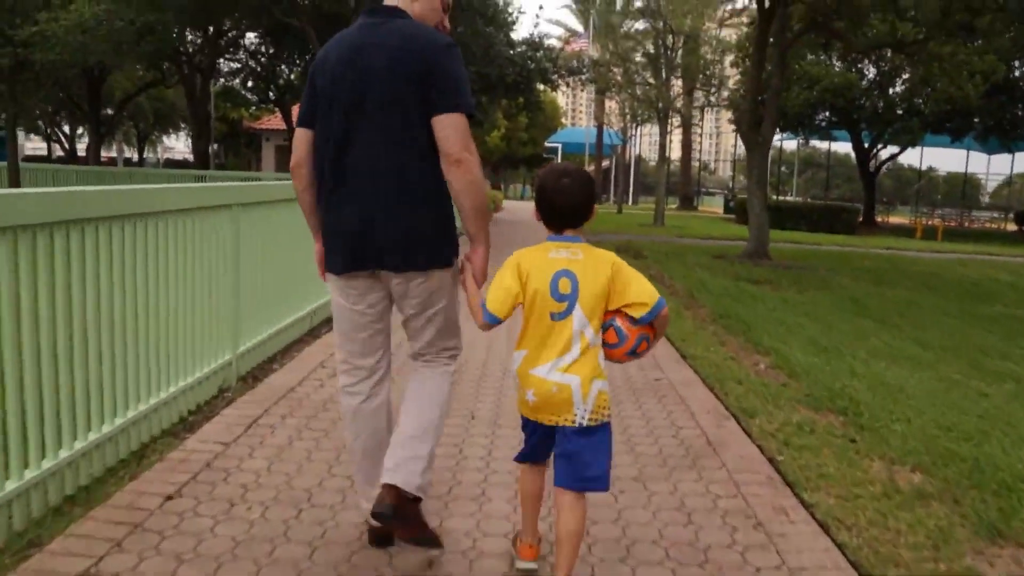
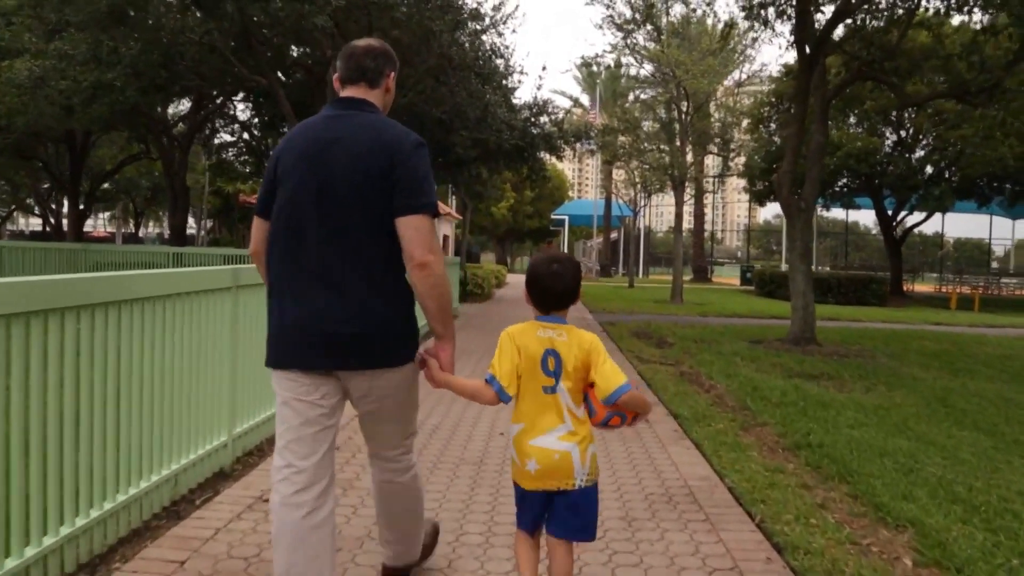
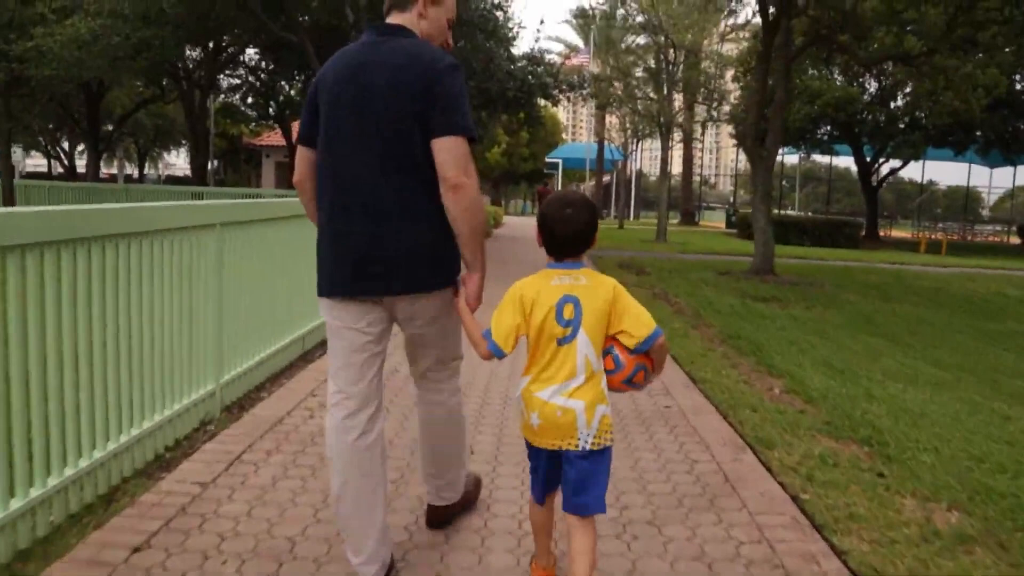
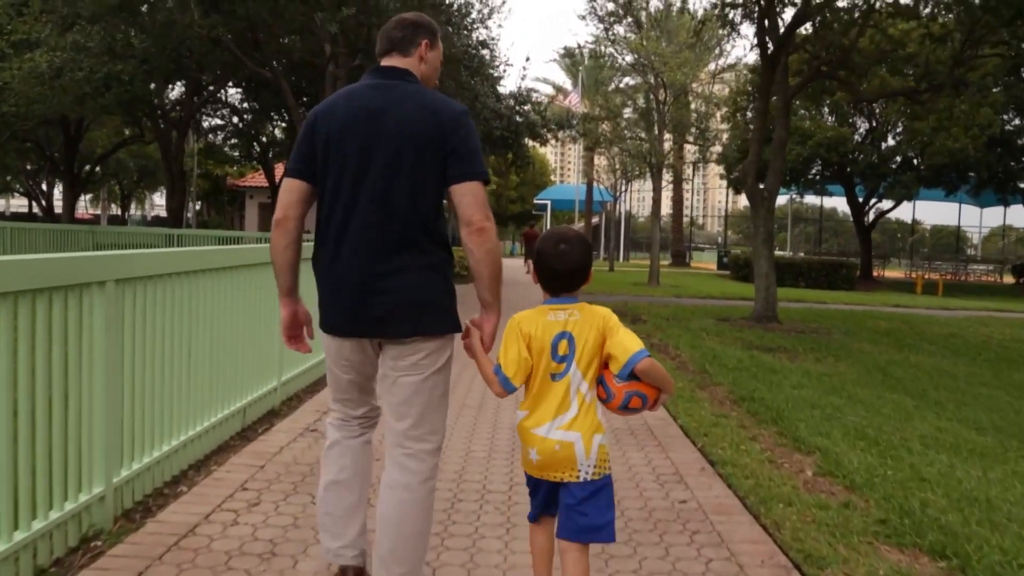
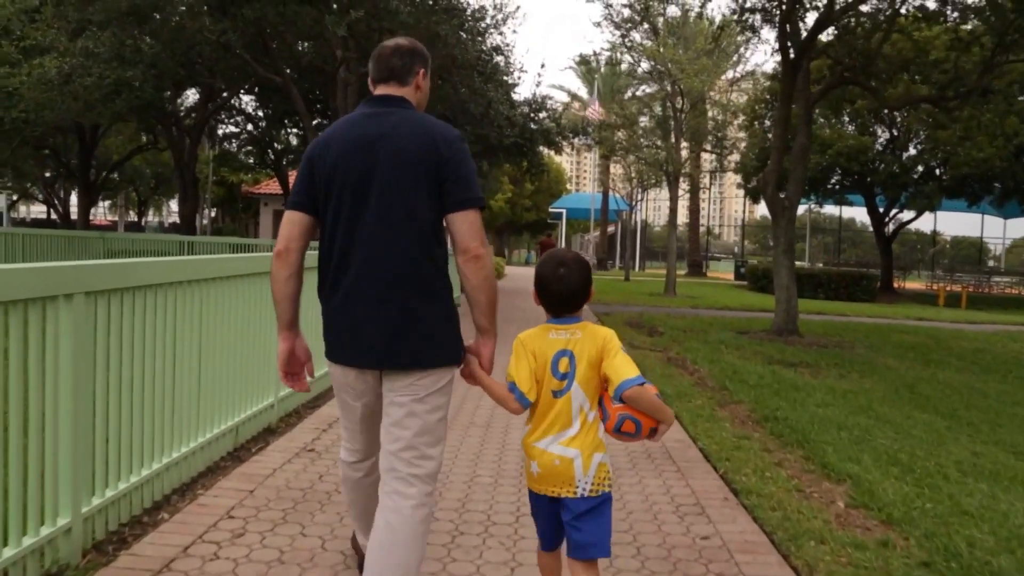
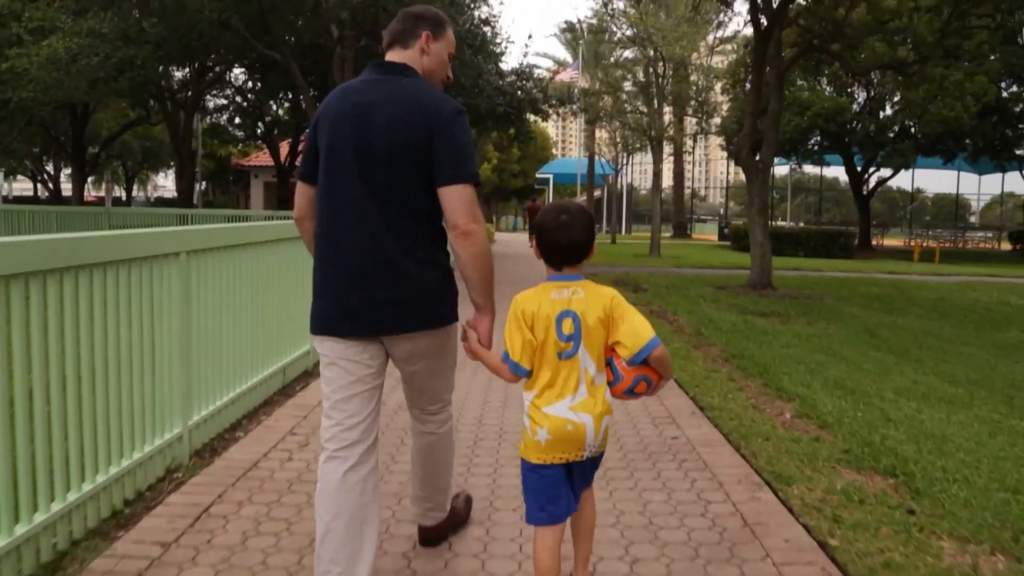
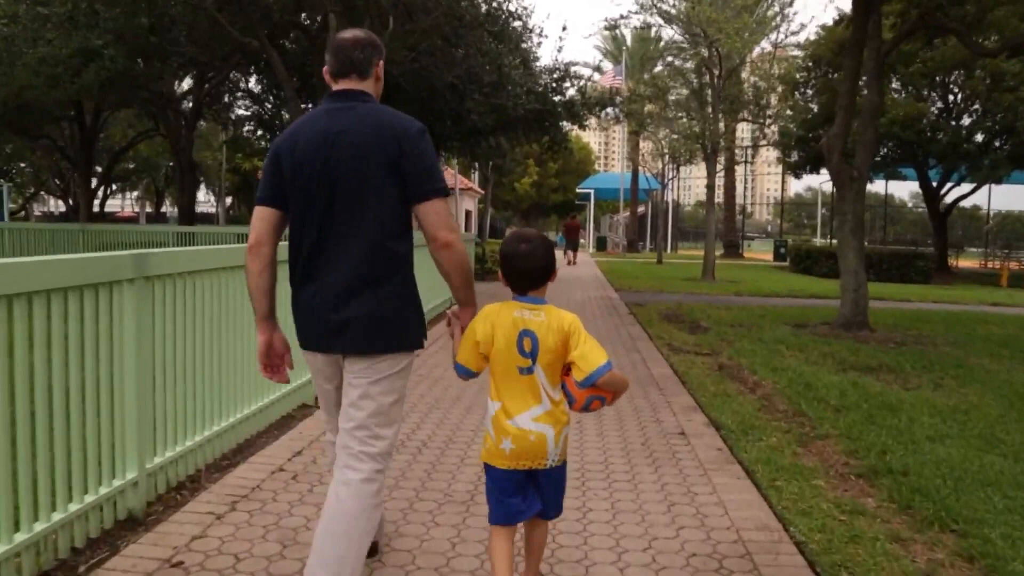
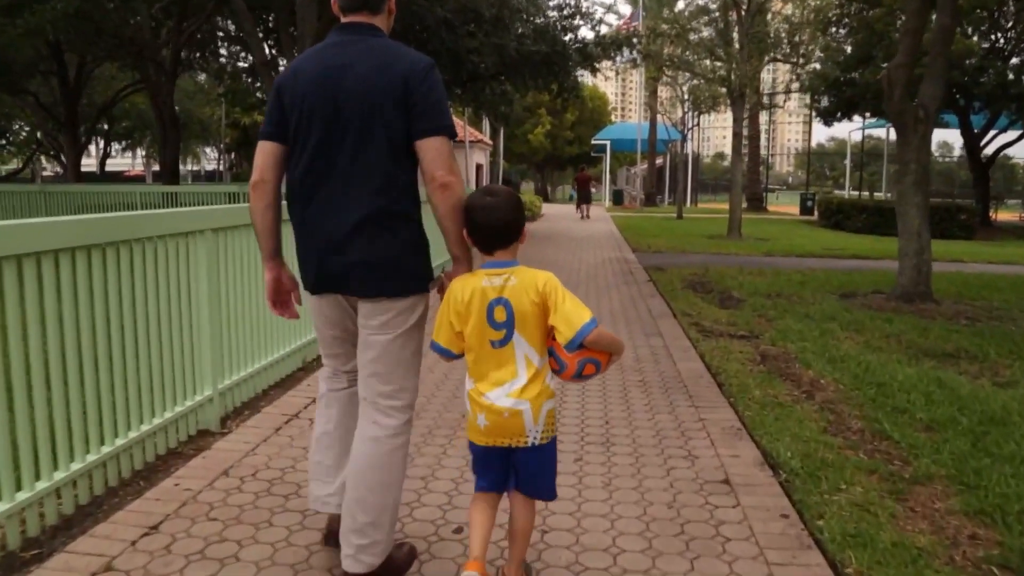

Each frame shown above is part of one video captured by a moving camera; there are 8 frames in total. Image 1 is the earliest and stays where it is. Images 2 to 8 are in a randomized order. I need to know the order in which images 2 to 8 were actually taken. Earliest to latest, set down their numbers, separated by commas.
3, 6, 4, 5, 2, 7, 8
